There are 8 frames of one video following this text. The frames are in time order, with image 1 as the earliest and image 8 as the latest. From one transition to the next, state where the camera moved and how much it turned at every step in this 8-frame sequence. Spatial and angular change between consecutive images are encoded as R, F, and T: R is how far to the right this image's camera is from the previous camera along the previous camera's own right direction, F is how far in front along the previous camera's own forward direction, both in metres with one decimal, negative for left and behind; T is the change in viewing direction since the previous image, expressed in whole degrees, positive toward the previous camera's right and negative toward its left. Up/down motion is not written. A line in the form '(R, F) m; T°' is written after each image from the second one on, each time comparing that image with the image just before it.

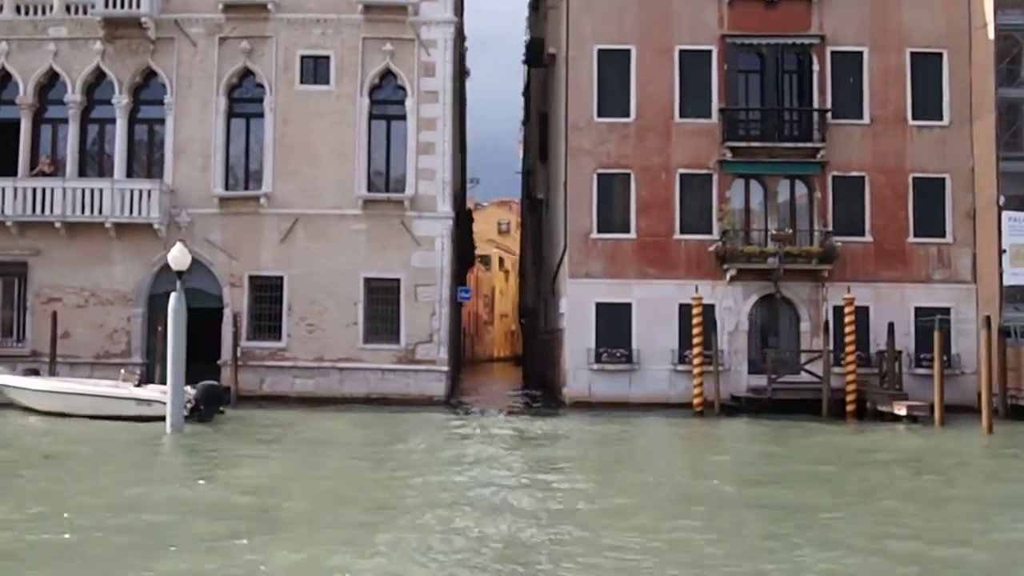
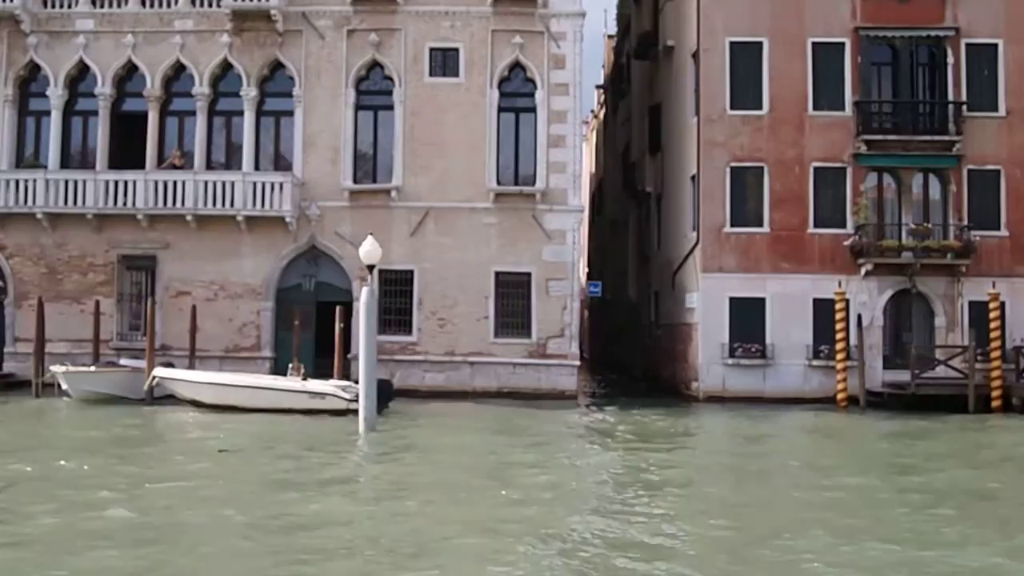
(-2.9, +0.1) m; -1°
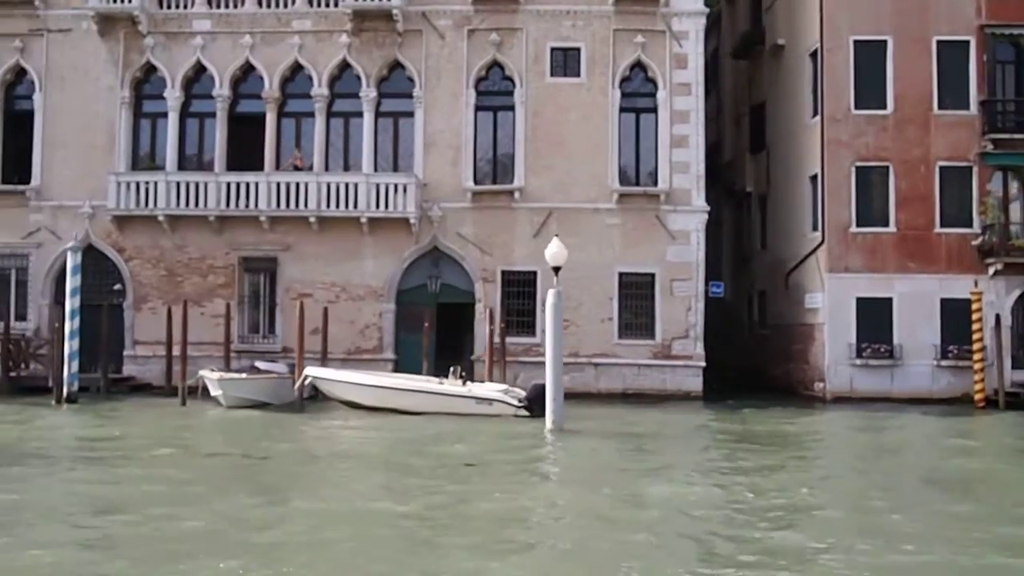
(-2.8, +0.1) m; 0°
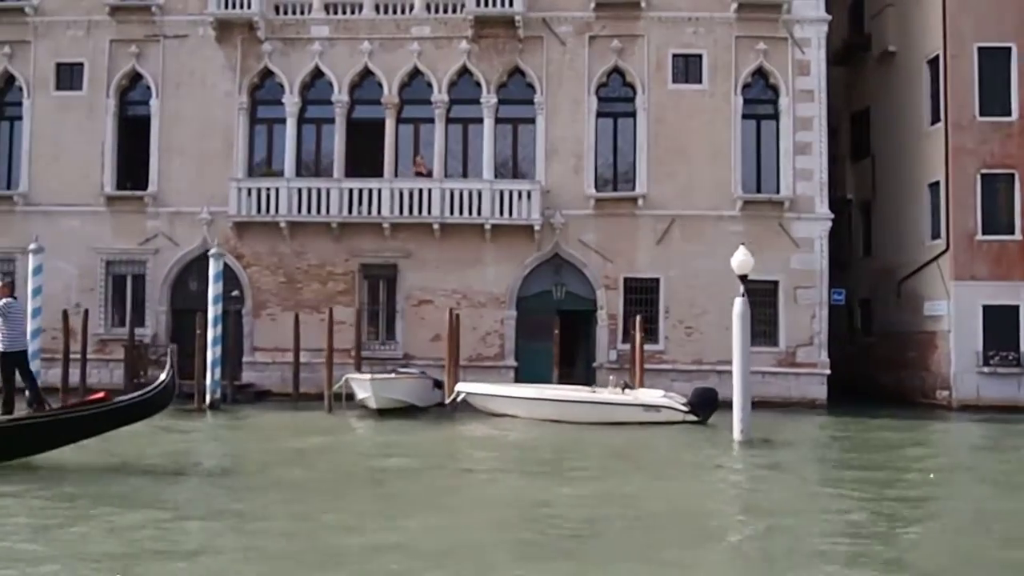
(-2.9, +0.1) m; 0°
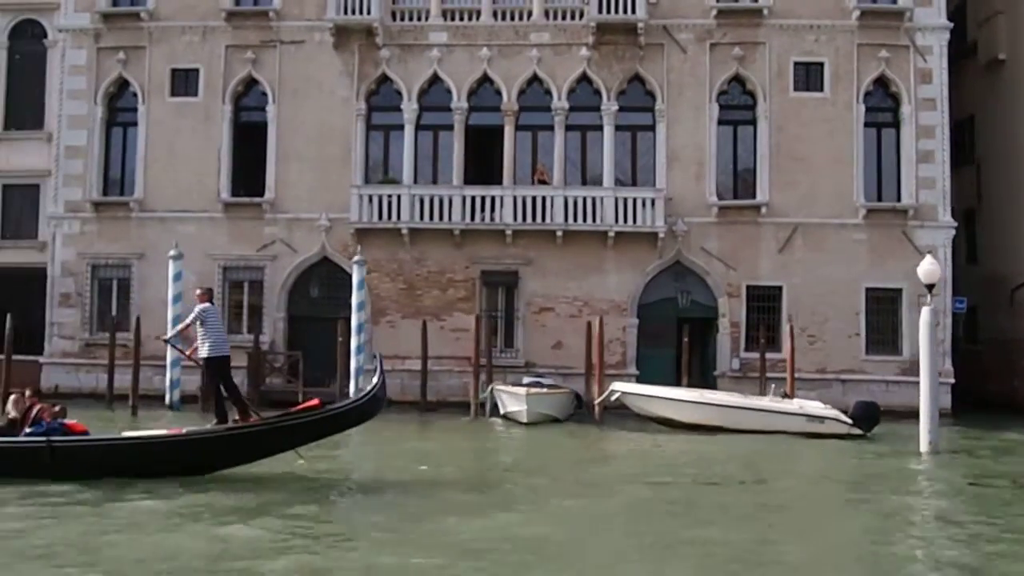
(-2.9, +0.1) m; 0°
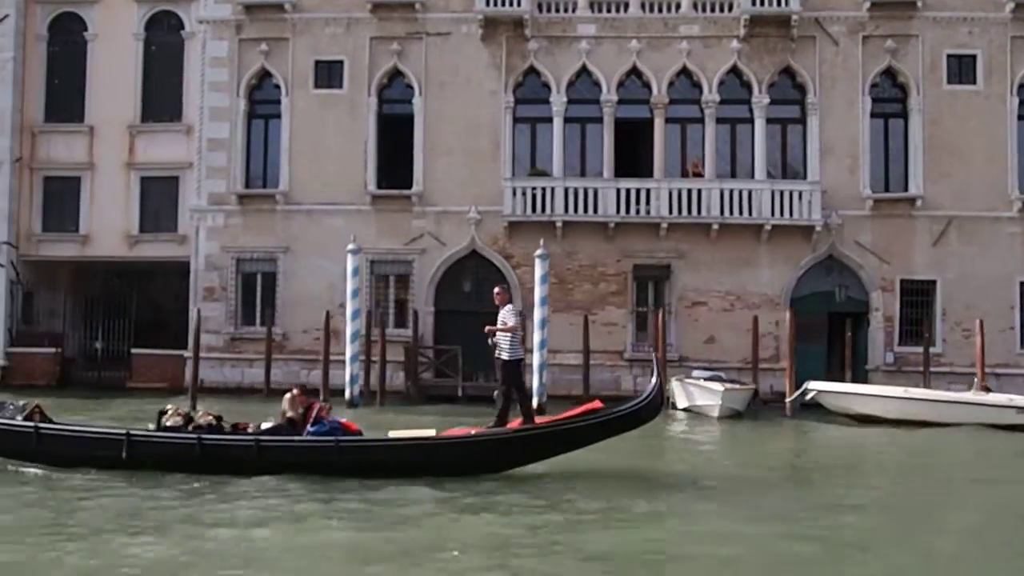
(-3.6, +0.2) m; 0°
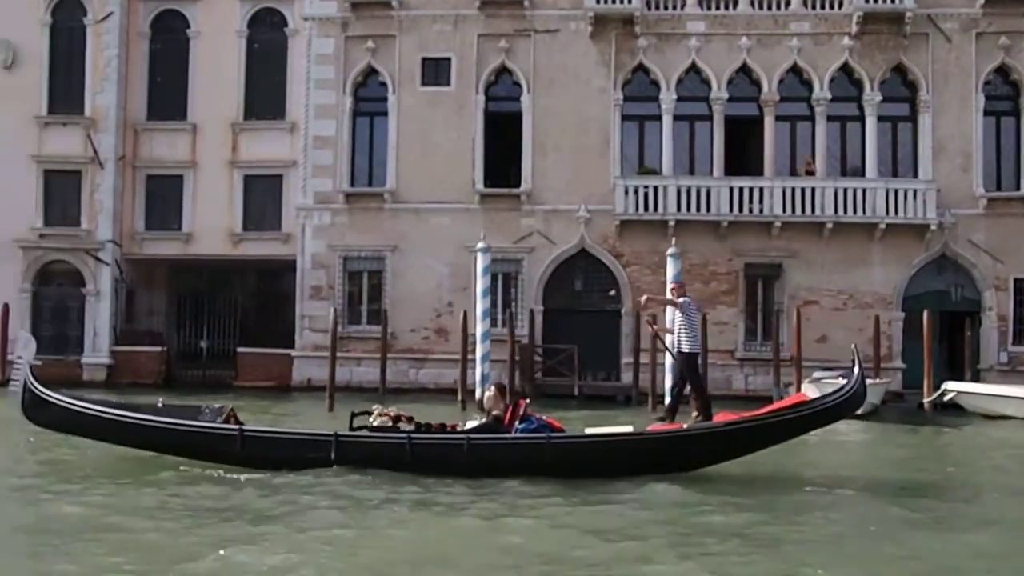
(-2.5, +0.1) m; 0°
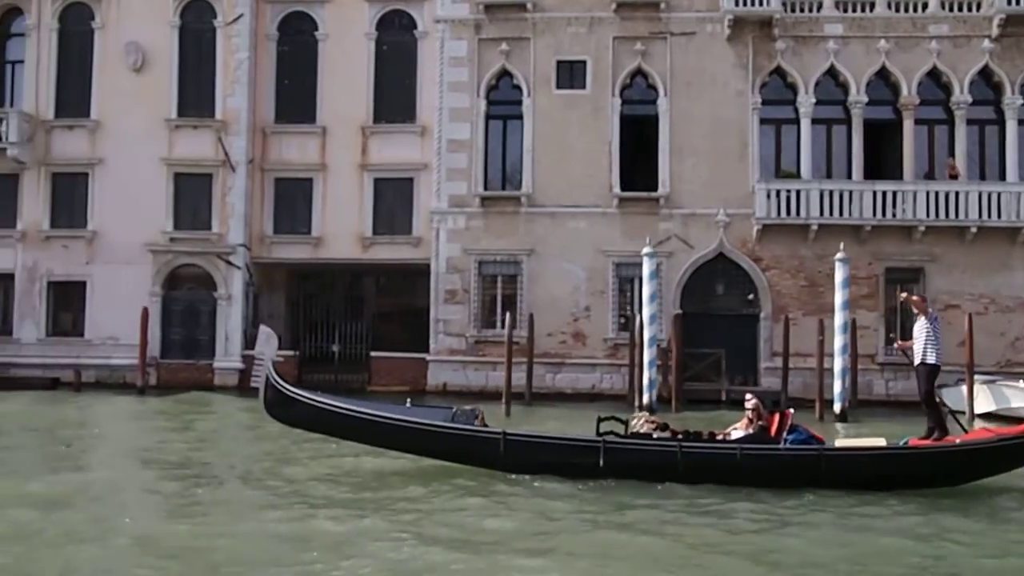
(-3.2, +0.1) m; 0°
